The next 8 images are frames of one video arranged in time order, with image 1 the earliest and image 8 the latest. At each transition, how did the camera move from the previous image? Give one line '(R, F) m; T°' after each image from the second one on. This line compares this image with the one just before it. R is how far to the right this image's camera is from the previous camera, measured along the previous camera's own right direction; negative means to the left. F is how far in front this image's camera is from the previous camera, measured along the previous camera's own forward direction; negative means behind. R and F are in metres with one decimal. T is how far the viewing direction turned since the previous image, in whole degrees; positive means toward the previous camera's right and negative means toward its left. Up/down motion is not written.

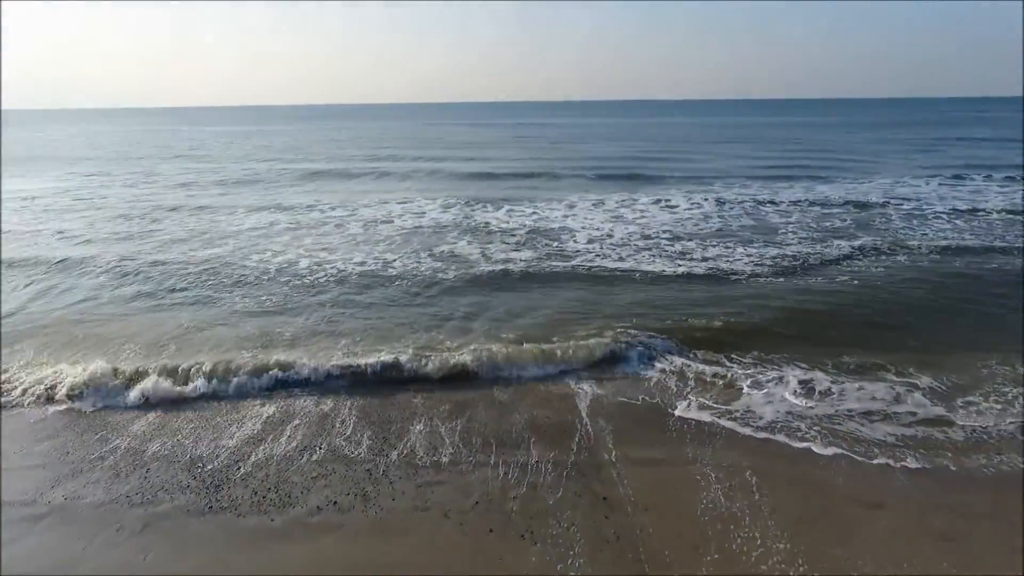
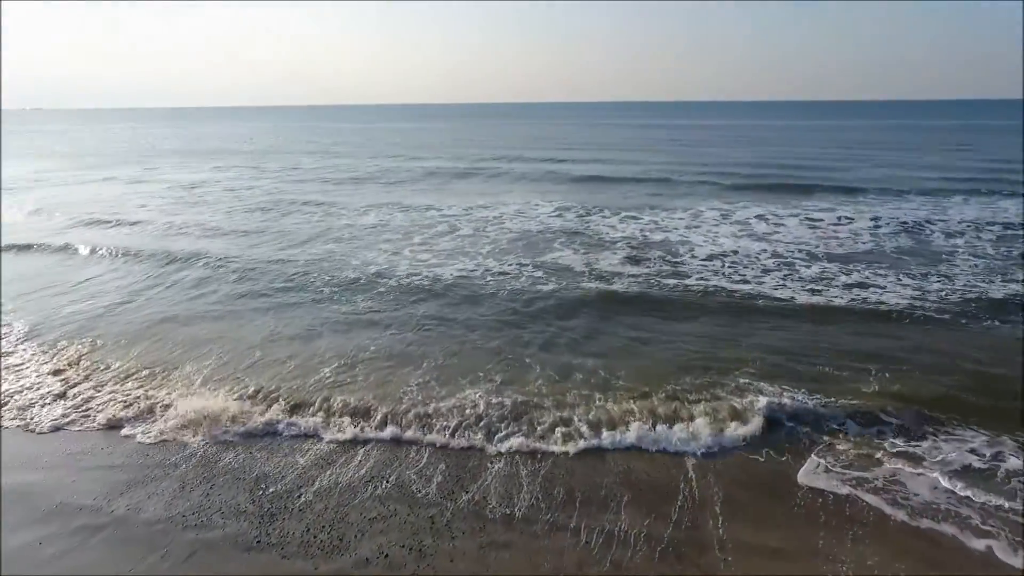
(+0.2, +1.0) m; -11°
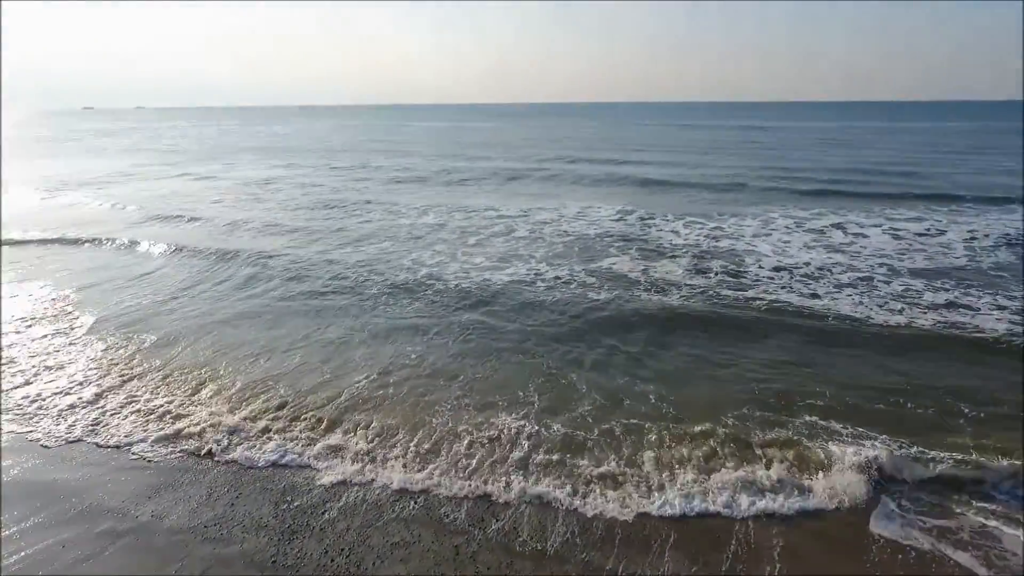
(+0.2, +0.5) m; -6°
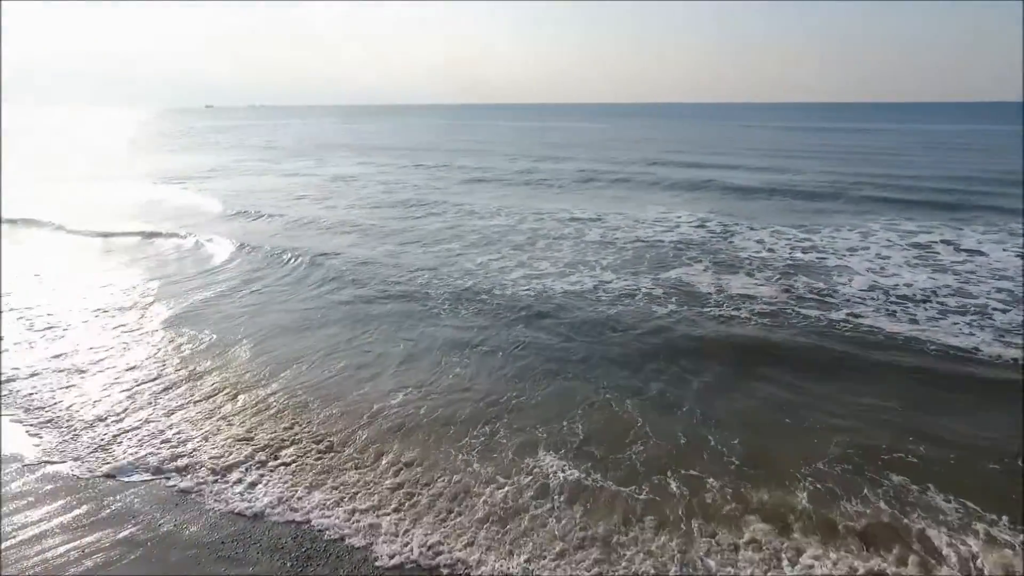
(+0.3, +0.6) m; -7°
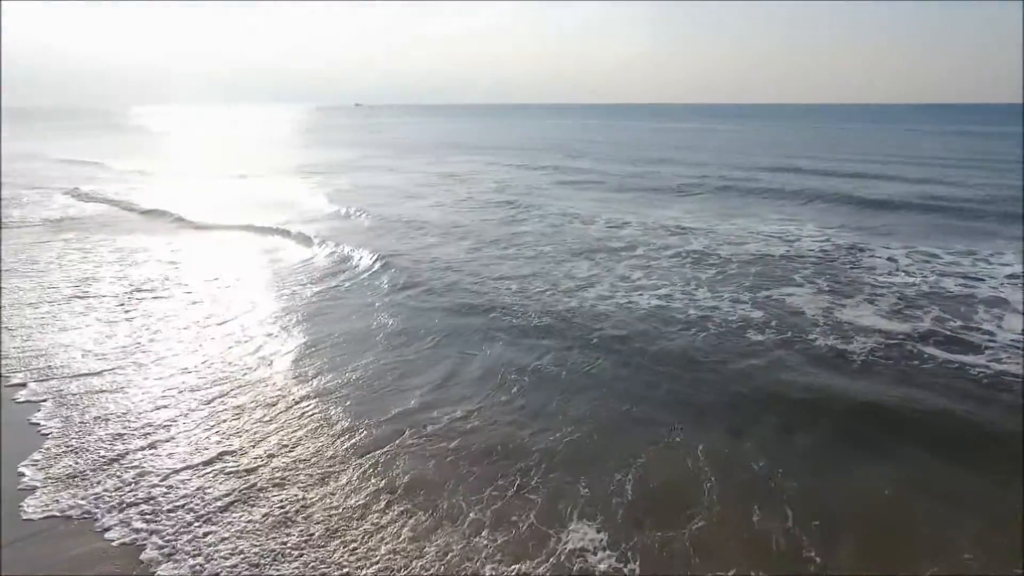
(+0.5, +0.8) m; -10°
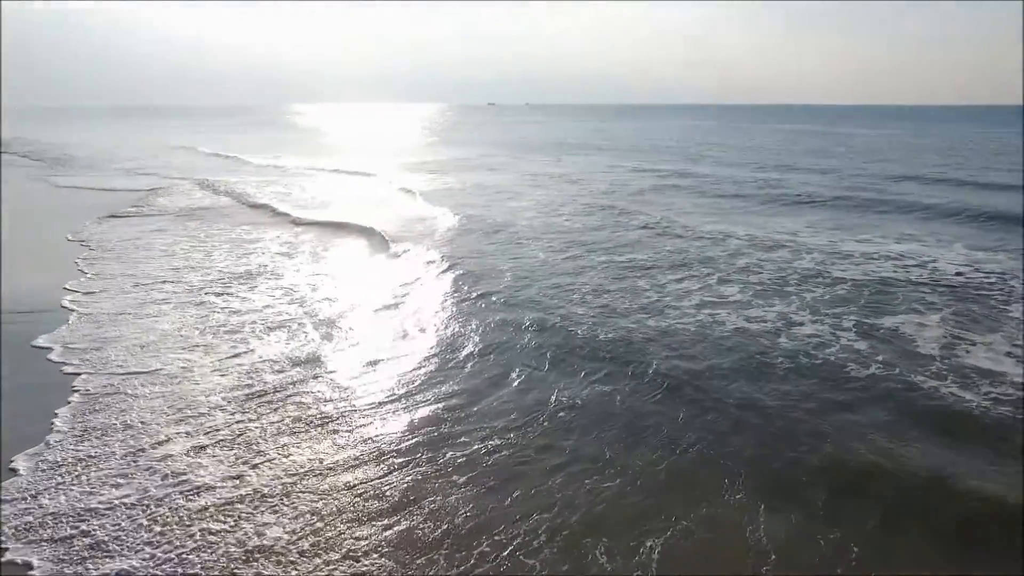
(+0.6, +0.6) m; -10°
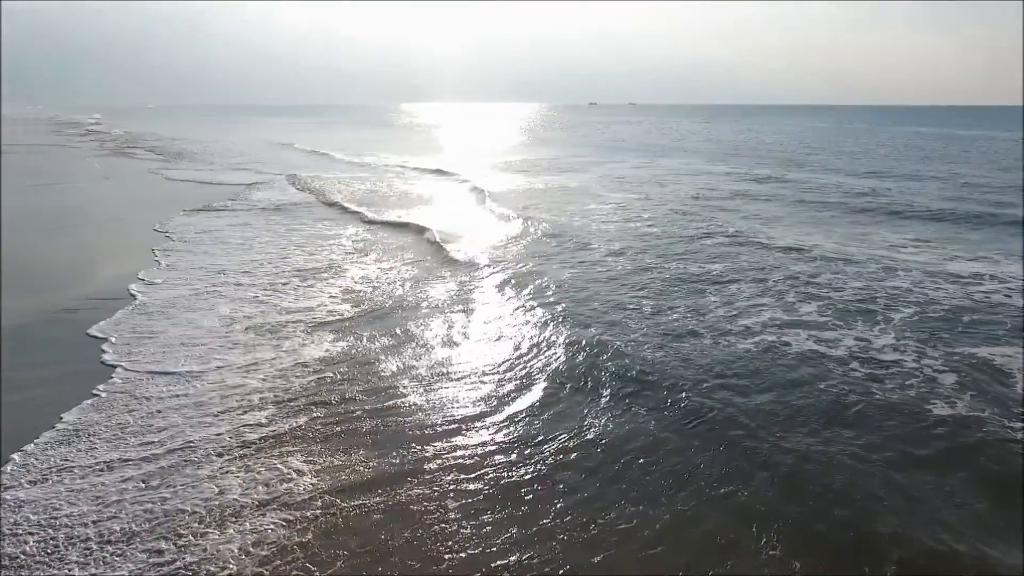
(+0.6, +0.4) m; -8°
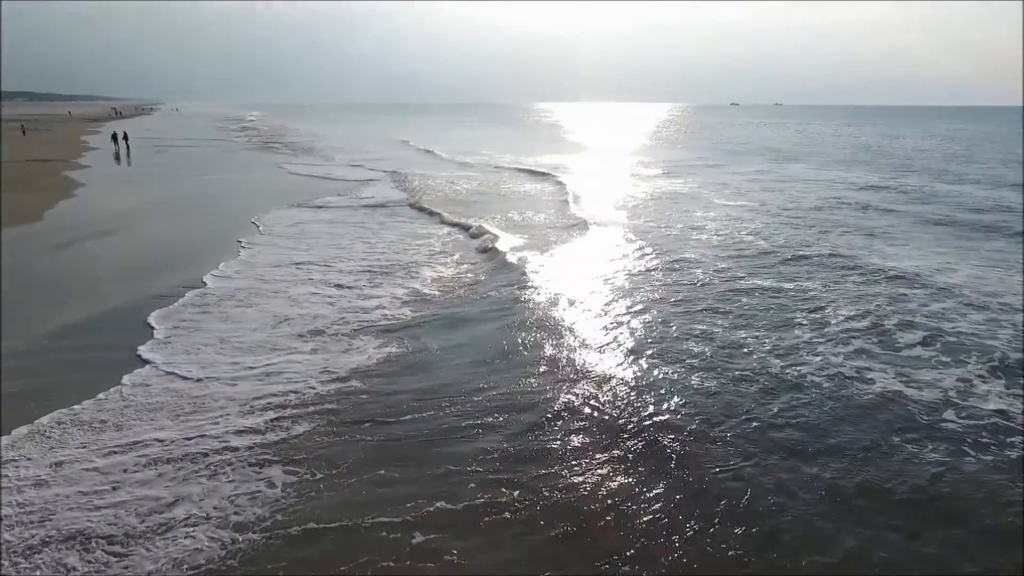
(+0.9, +0.5) m; -10°
